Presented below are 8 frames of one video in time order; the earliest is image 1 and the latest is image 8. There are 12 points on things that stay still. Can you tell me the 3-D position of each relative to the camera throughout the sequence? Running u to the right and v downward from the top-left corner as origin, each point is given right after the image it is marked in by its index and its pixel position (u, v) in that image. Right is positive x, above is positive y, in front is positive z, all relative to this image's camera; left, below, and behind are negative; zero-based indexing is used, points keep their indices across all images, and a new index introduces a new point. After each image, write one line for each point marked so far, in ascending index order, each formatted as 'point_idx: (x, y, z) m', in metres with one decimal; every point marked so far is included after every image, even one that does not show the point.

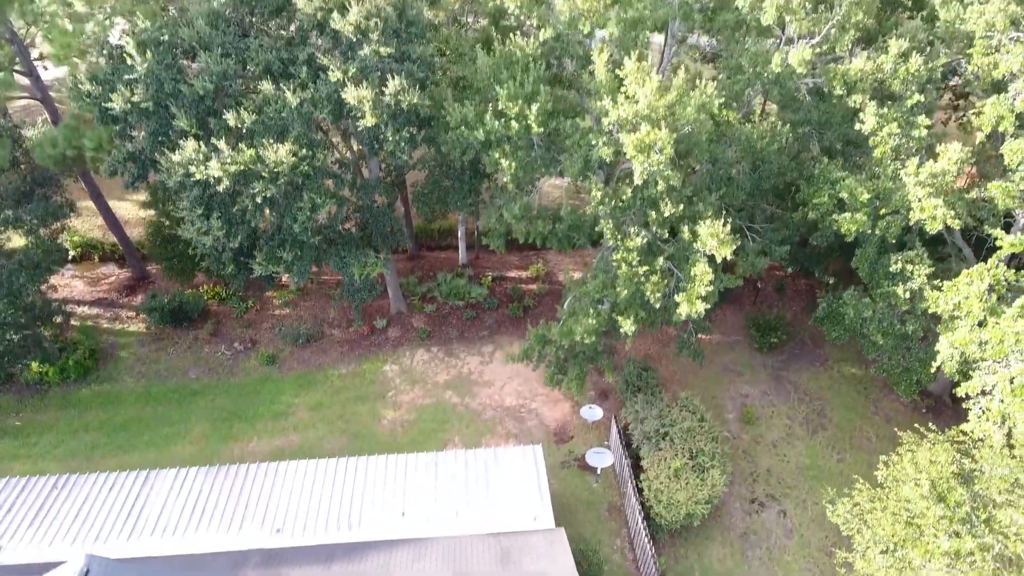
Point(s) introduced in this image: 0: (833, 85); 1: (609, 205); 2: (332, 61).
0: (+7.0, +4.5, +13.9) m
1: (+2.2, +1.9, +14.4) m
2: (-3.9, +4.9, +13.8) m
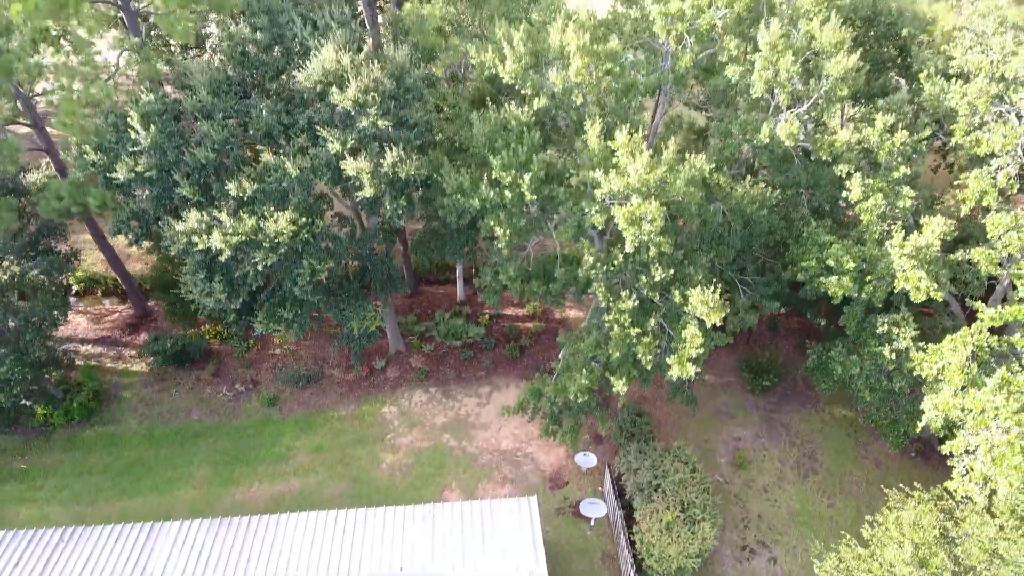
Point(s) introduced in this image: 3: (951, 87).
0: (+6.9, +3.0, +14.2) m
1: (+2.1, +0.4, +14.7) m
2: (-4.0, +3.5, +14.2) m
3: (+9.3, +4.2, +13.4) m
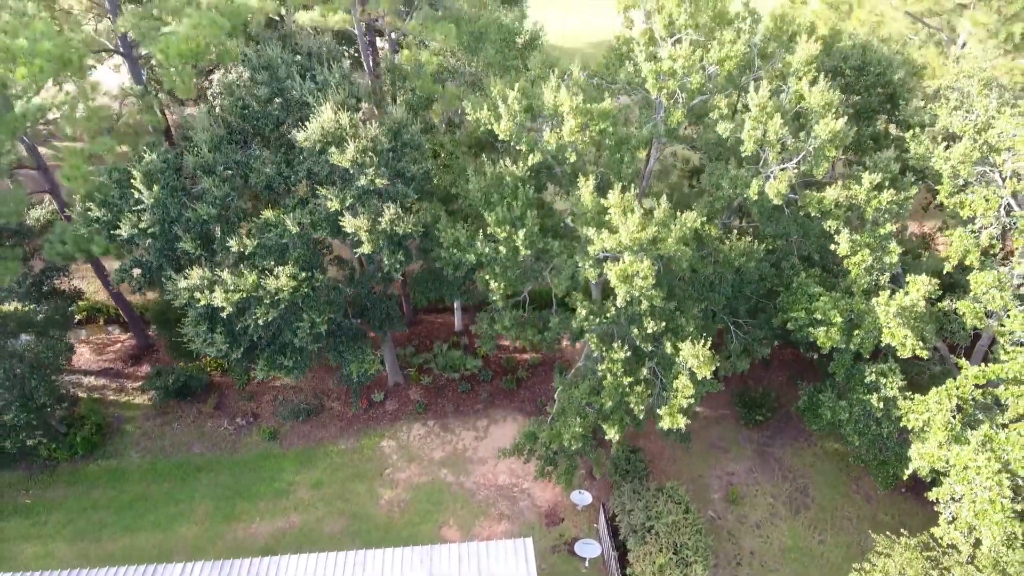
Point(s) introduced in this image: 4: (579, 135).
0: (+6.8, +1.8, +14.5) m
1: (+2.0, -0.8, +15.0) m
2: (-4.1, +2.2, +14.5) m
3: (+9.2, +3.0, +13.7) m
4: (+1.5, +3.4, +14.2) m
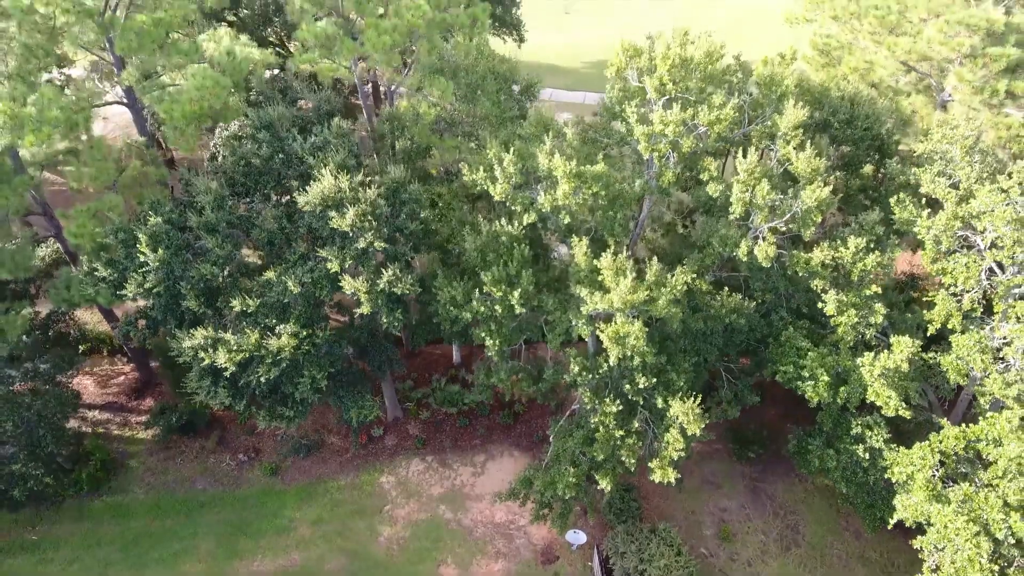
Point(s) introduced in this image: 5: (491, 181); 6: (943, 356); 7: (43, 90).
0: (+6.7, +0.4, +14.9) m
1: (+1.9, -2.2, +15.4) m
2: (-4.3, +0.9, +14.9) m
3: (+9.1, +1.6, +14.1) m
4: (+1.4, +2.1, +14.6) m
5: (-0.5, +2.6, +15.4) m
6: (+9.8, -1.6, +14.4) m
7: (-11.0, +4.6, +14.8) m
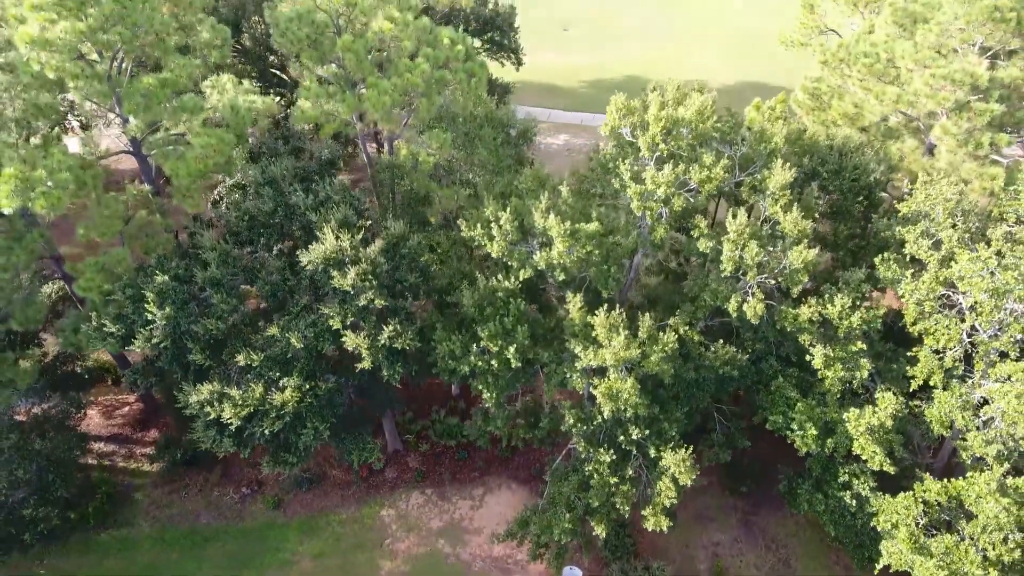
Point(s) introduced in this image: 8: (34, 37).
0: (+6.6, -0.9, +15.4) m
1: (+1.8, -3.5, +15.9) m
2: (-4.3, -0.5, +15.3) m
3: (+9.0, +0.3, +14.5) m
4: (+1.3, +0.7, +15.0) m
5: (-0.6, +1.3, +15.8) m
6: (+9.7, -2.9, +14.8) m
7: (-11.0, +3.2, +15.2) m
8: (-11.0, +5.7, +14.5) m
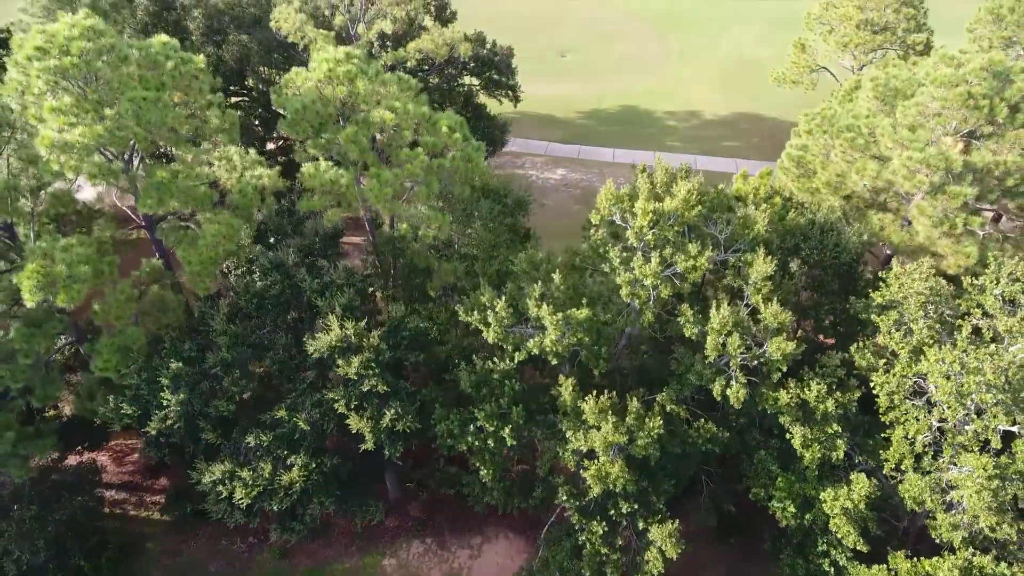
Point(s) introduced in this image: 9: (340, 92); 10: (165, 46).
0: (+6.5, -3.0, +16.2) m
1: (+1.7, -5.6, +16.8) m
2: (-4.5, -2.6, +16.2) m
3: (+8.9, -1.8, +15.4) m
4: (+1.2, -1.4, +15.9) m
5: (-0.7, -0.9, +16.7) m
6: (+9.6, -5.1, +15.7) m
7: (-11.2, +1.1, +16.1) m
8: (-11.1, +3.6, +15.3) m
9: (-4.8, +5.5, +17.8) m
10: (-9.7, +6.8, +17.8) m
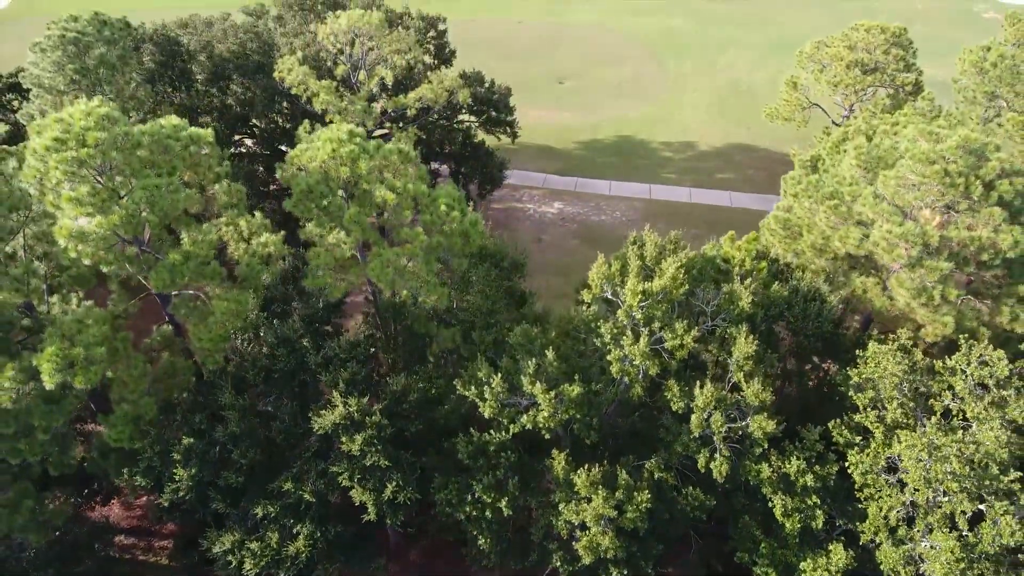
0: (+6.4, -5.1, +17.0) m
1: (+1.5, -7.7, +17.6) m
2: (-4.6, -4.7, +17.0) m
3: (+8.7, -3.9, +16.2) m
4: (+1.1, -3.5, +16.7) m
5: (-0.9, -3.0, +17.5) m
6: (+9.5, -7.1, +16.5) m
7: (-11.3, -1.0, +16.9) m
8: (-11.2, +1.5, +16.1) m
9: (-5.0, +3.4, +18.6) m
10: (-9.9, +4.7, +18.6) m
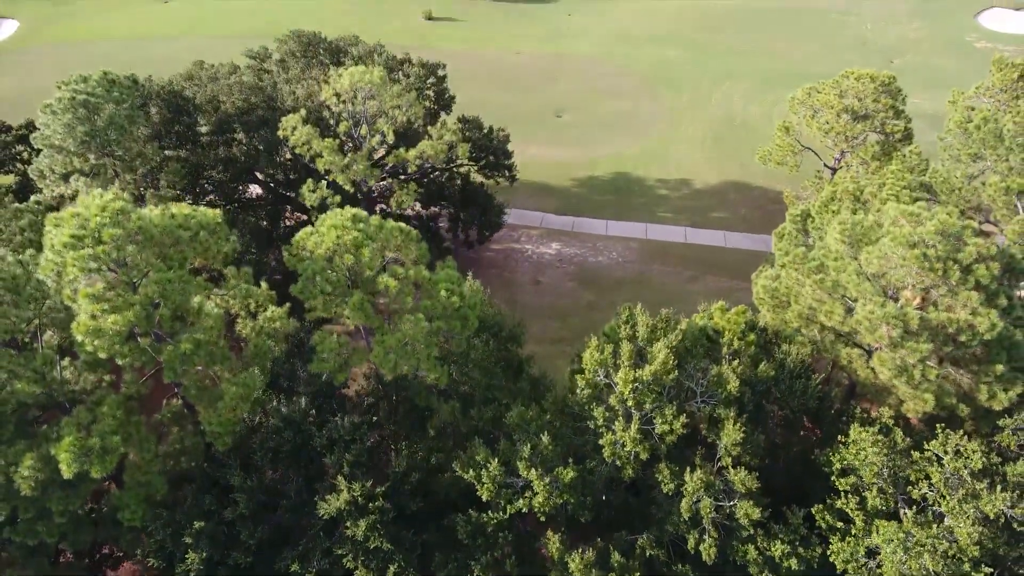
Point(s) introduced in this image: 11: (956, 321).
0: (+6.3, -7.6, +17.8) m
1: (+1.5, -10.2, +18.3) m
2: (-4.7, -7.2, +17.7) m
3: (+8.7, -6.3, +16.9) m
4: (+1.0, -6.0, +17.4) m
5: (-1.0, -5.4, +18.2) m
6: (+9.4, -9.6, +17.2) m
7: (-11.4, -3.5, +17.6) m
8: (-11.3, -1.0, +16.9) m
9: (-5.1, +0.9, +19.4) m
10: (-10.0, +2.2, +19.4) m
11: (+13.6, -1.0, +19.3) m
